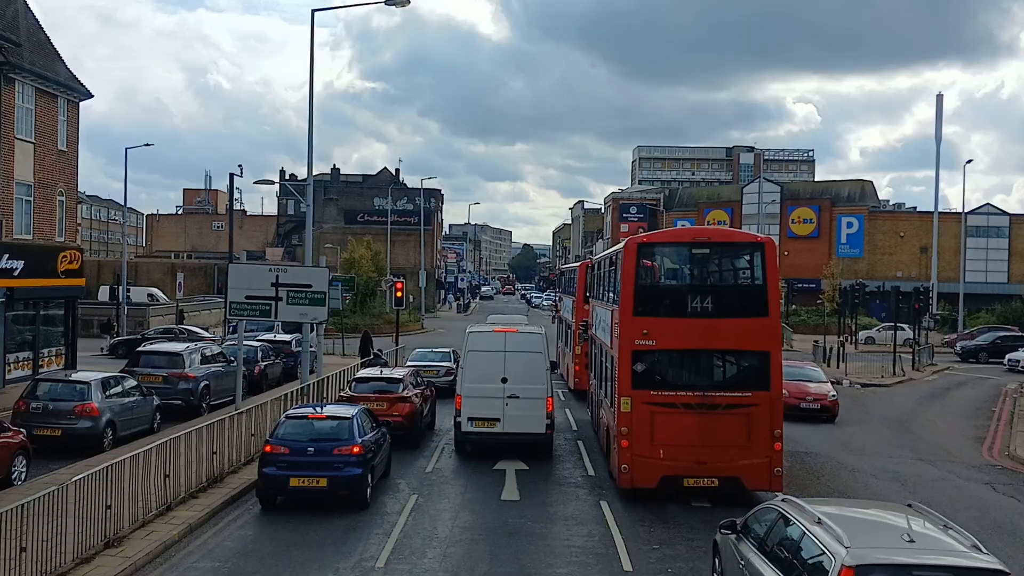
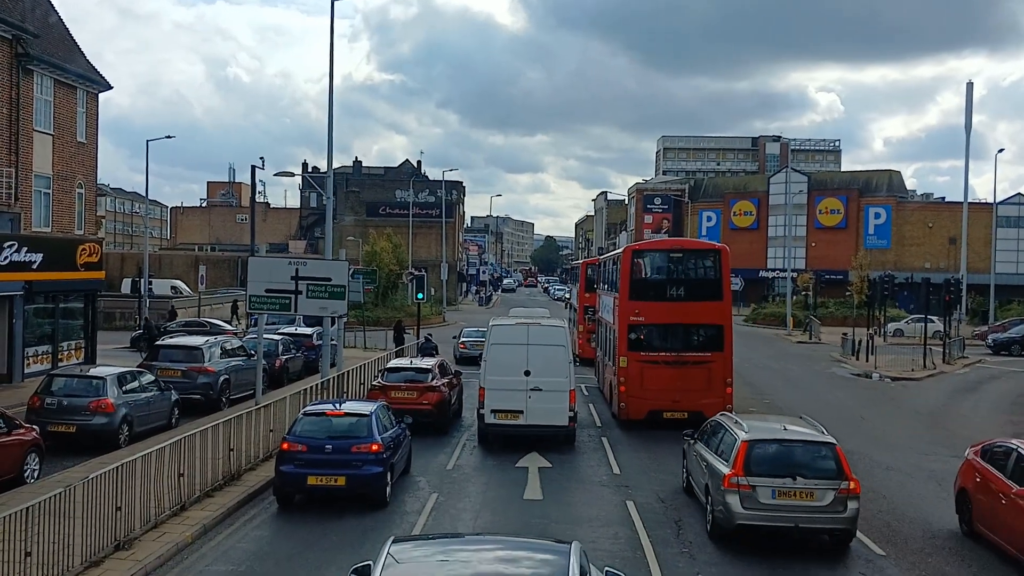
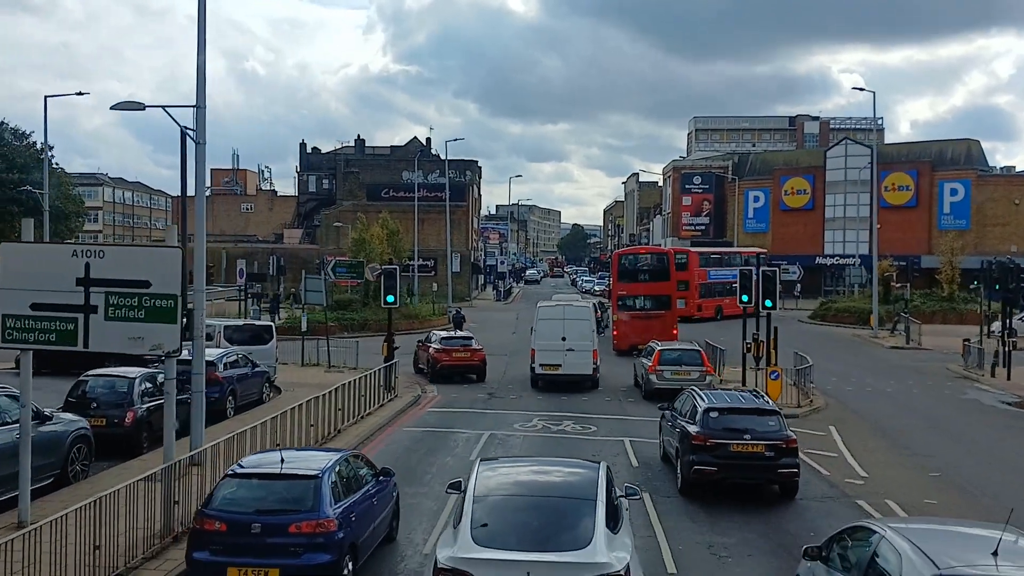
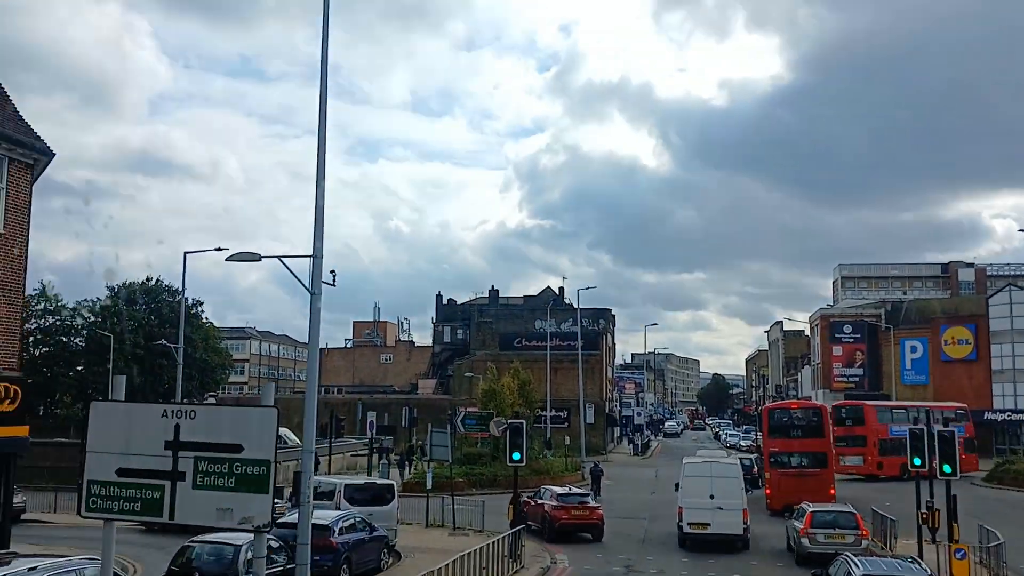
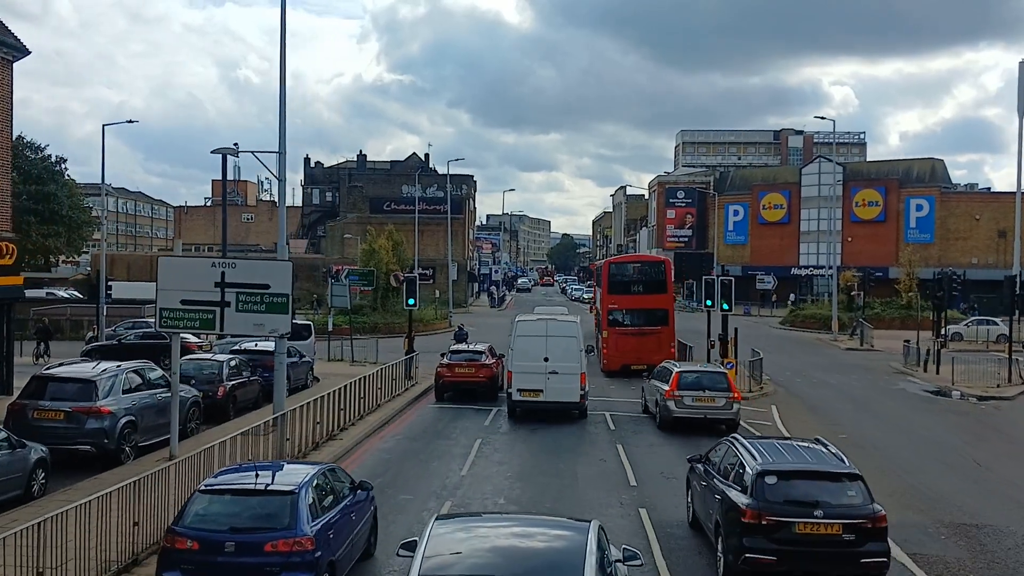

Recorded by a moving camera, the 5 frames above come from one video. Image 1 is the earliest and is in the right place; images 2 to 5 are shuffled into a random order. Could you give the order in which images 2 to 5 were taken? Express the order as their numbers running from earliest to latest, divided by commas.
2, 5, 3, 4
